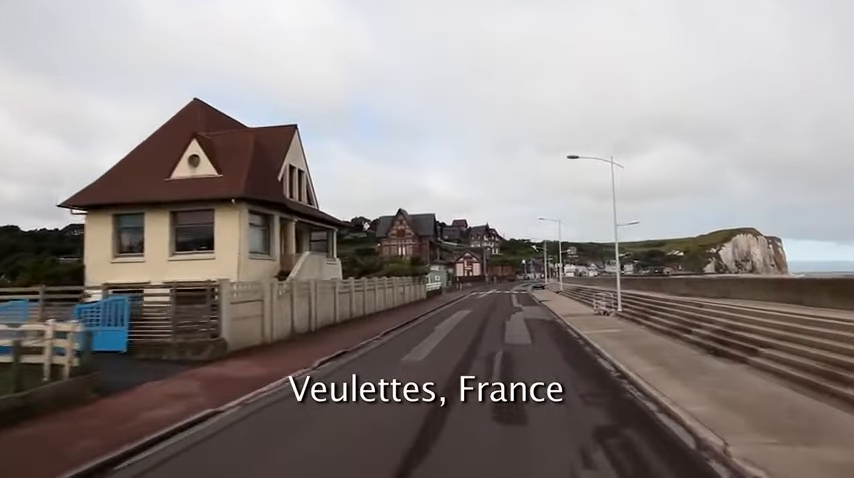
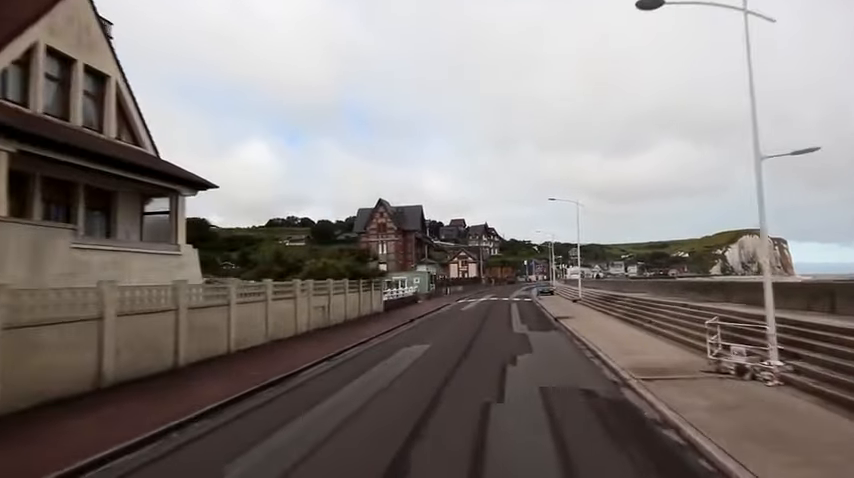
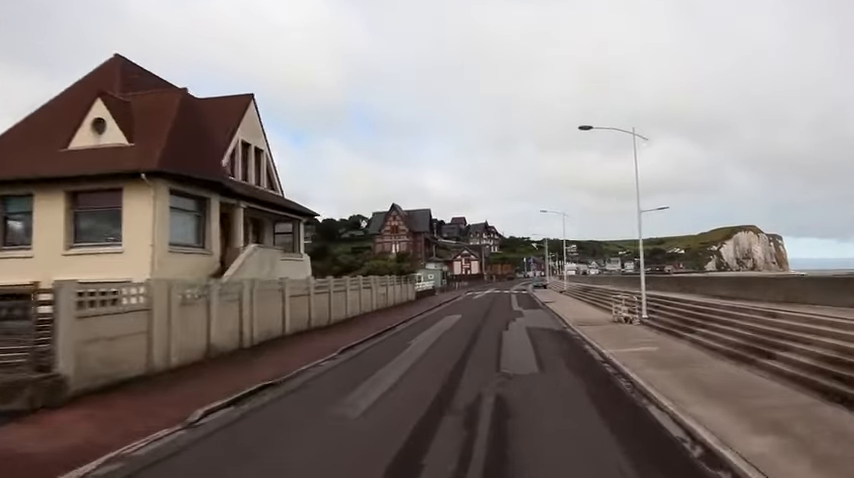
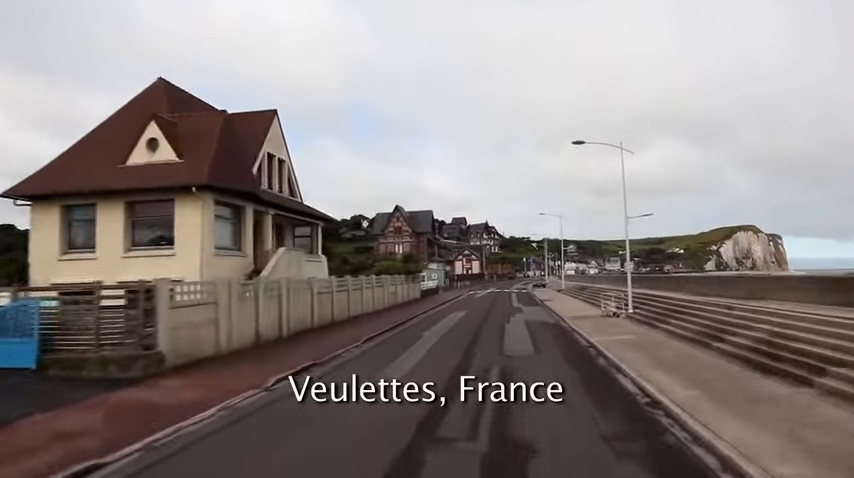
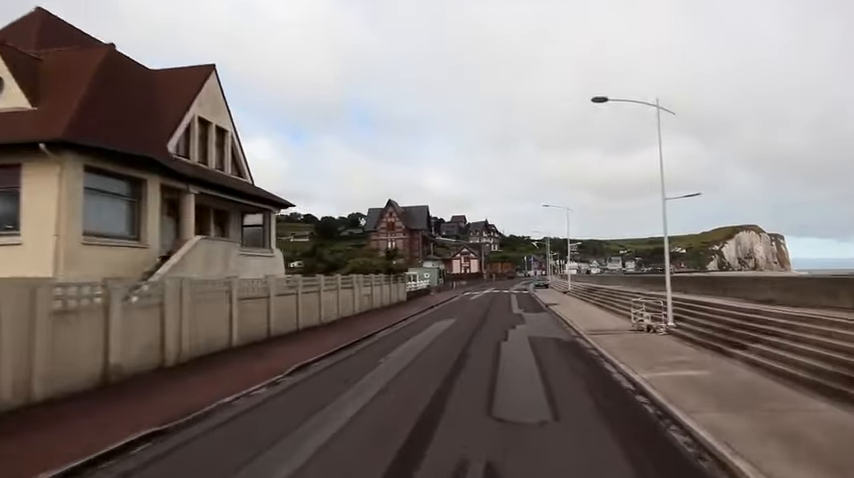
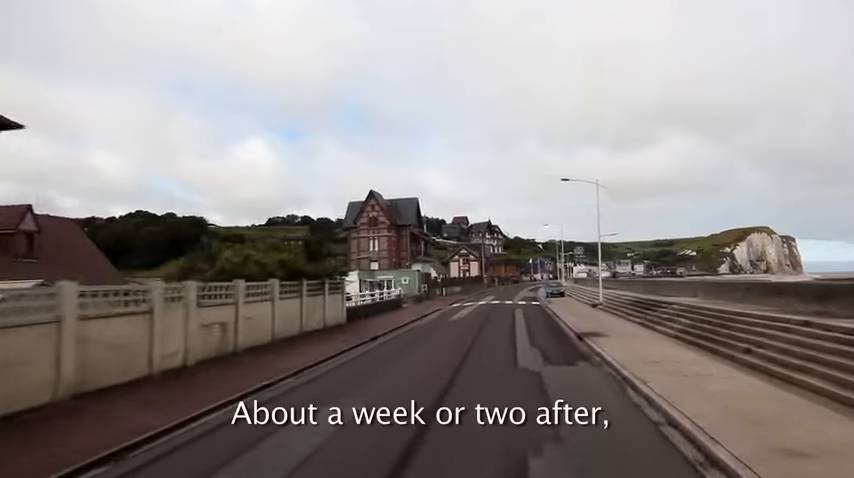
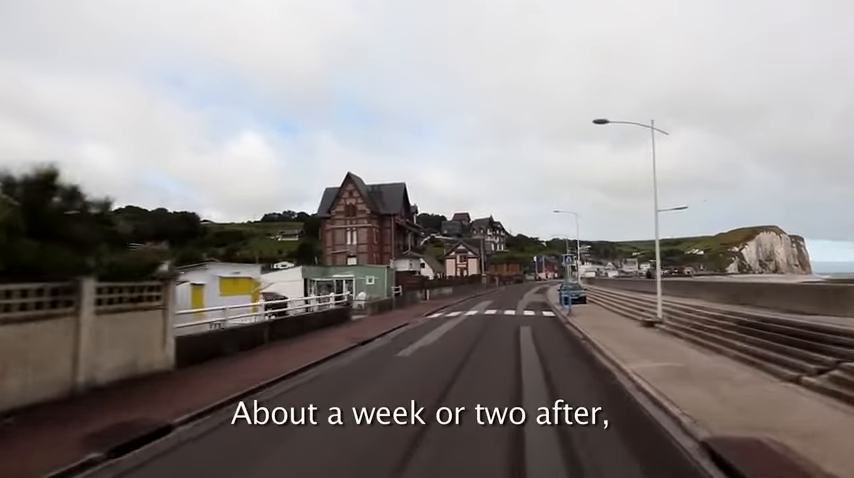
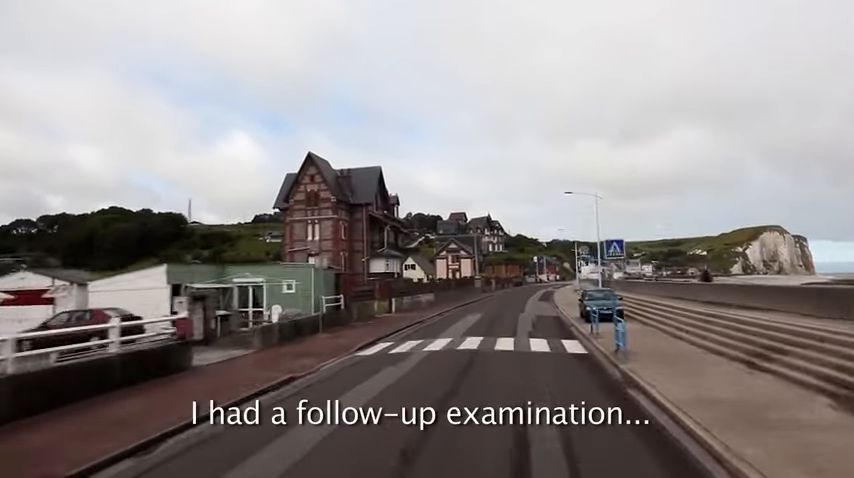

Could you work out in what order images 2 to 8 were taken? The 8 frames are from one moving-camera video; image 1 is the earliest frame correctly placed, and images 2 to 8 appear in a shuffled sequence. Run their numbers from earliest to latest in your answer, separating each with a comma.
4, 3, 5, 2, 6, 7, 8
